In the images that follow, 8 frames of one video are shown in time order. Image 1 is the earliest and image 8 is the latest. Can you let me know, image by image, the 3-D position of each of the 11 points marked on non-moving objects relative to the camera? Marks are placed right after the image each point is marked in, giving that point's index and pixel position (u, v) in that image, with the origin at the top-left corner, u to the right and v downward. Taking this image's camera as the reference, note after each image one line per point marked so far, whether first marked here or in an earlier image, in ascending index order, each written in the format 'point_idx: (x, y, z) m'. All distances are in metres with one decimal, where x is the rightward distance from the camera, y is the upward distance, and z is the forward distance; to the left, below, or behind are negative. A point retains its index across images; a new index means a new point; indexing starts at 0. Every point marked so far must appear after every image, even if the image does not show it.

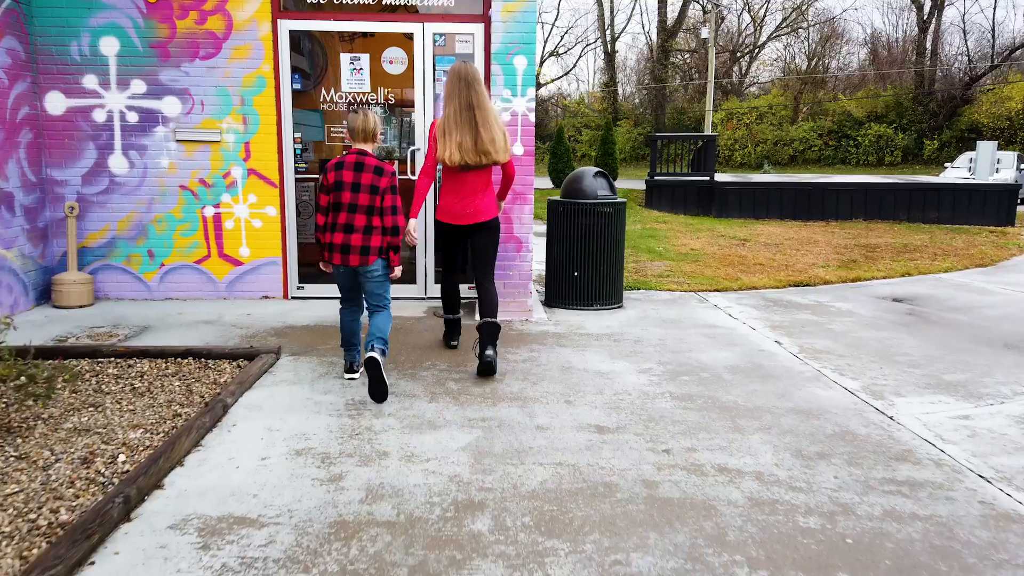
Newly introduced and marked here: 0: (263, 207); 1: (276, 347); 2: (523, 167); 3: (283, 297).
0: (-2.1, +0.7, +6.5) m
1: (-1.5, -0.4, +4.8) m
2: (+0.1, +0.9, +5.9) m
3: (-2.0, -0.1, +6.7) m
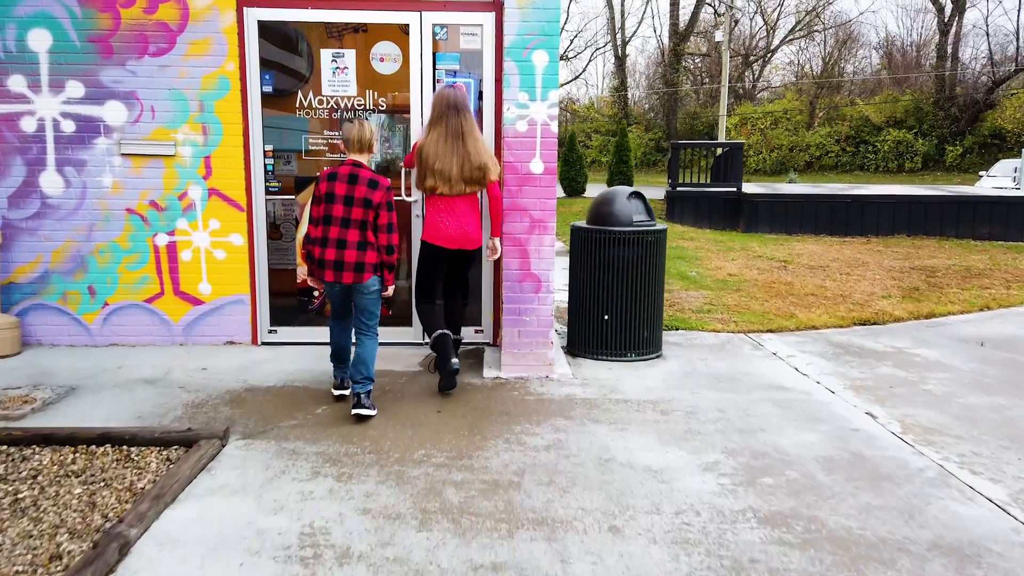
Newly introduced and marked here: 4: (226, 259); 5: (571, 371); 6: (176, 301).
0: (-2.0, +0.4, +5.4) m
1: (-1.4, -0.7, +3.6) m
2: (+0.2, +0.6, +4.8) m
3: (-1.9, -0.4, +5.5) m
4: (-2.0, +0.2, +5.4) m
5: (+0.4, -0.5, +5.0) m
6: (-2.4, -0.1, +5.4) m
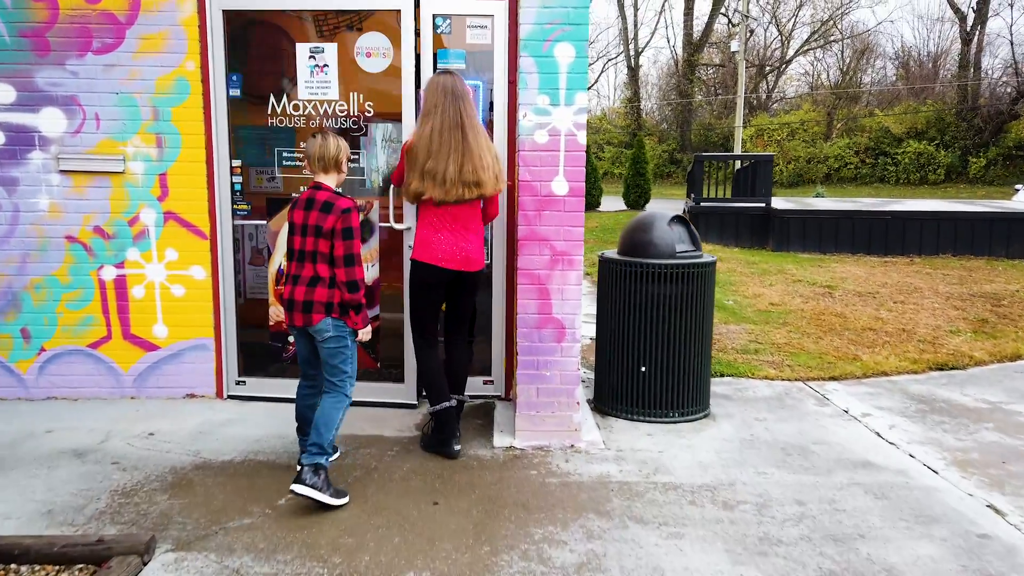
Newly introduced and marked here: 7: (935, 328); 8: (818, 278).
0: (-1.9, +0.1, +4.5) m
1: (-1.3, -0.9, +2.7) m
2: (+0.3, +0.4, +3.8) m
3: (-1.8, -0.7, +4.6) m
4: (-1.9, 0.0, +4.5) m
5: (+0.5, -0.8, +4.0) m
6: (-2.3, -0.3, +4.5) m
7: (+3.8, -0.4, +6.8) m
8: (+3.8, +0.1, +9.4) m
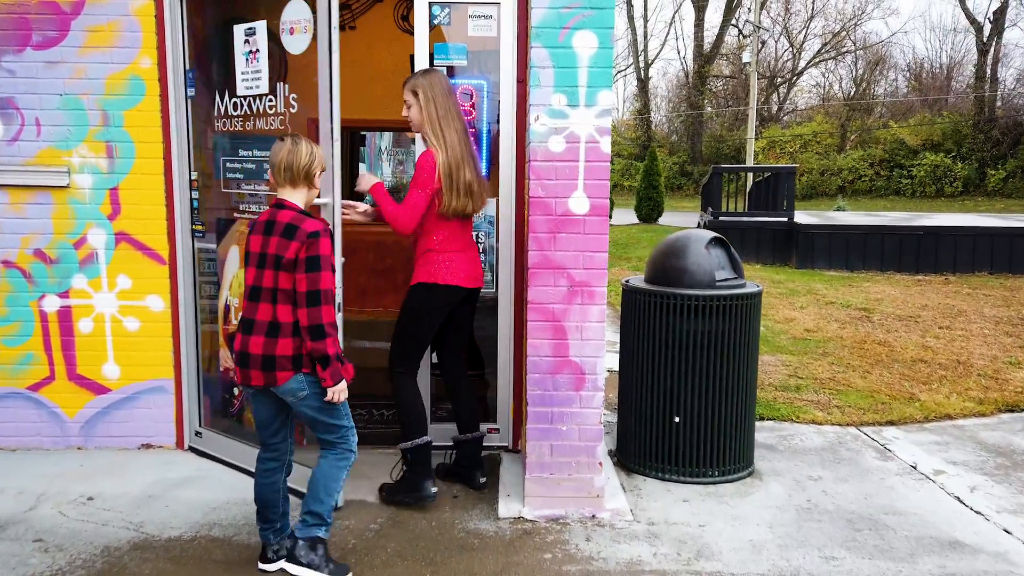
0: (-1.9, 0.0, +3.9) m
1: (-1.3, -1.0, +2.1) m
2: (+0.3, +0.2, +3.2) m
3: (-1.8, -0.8, +4.0) m
4: (-1.9, -0.2, +3.9) m
5: (+0.5, -1.0, +3.4) m
6: (-2.3, -0.5, +3.9) m
7: (+3.9, -0.6, +6.1) m
8: (+3.9, -0.1, +8.7) m
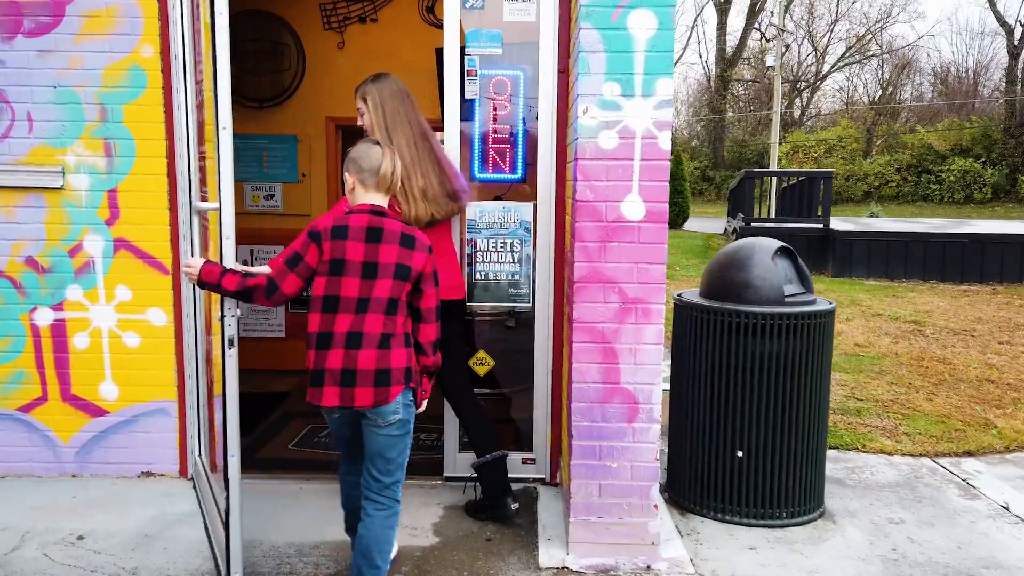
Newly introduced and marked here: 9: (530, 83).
0: (-1.7, -0.1, +3.5) m
1: (-1.2, -1.1, +1.7) m
2: (+0.5, +0.2, +2.8) m
3: (-1.6, -0.9, +3.6) m
4: (-1.7, -0.3, +3.5) m
5: (+0.7, -1.0, +2.9) m
6: (-2.1, -0.6, +3.5) m
7: (+4.1, -0.7, +5.6) m
8: (+4.2, -0.3, +8.2) m
9: (+0.1, +0.9, +3.4) m
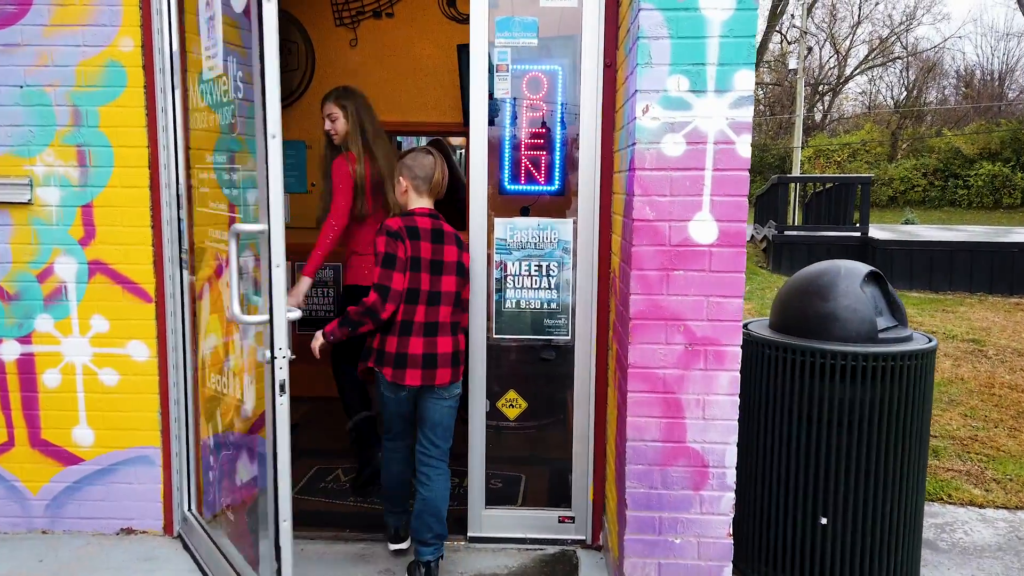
0: (-1.6, -0.2, +3.0) m
1: (-1.1, -1.2, +1.2) m
2: (+0.6, 0.0, +2.3) m
3: (-1.4, -1.0, +3.1) m
4: (-1.6, -0.4, +3.0) m
5: (+0.8, -1.1, +2.4) m
6: (-1.9, -0.7, +3.1) m
7: (+4.3, -0.8, +5.0) m
8: (+4.4, -0.4, +7.6) m
9: (+0.2, +0.8, +2.9) m
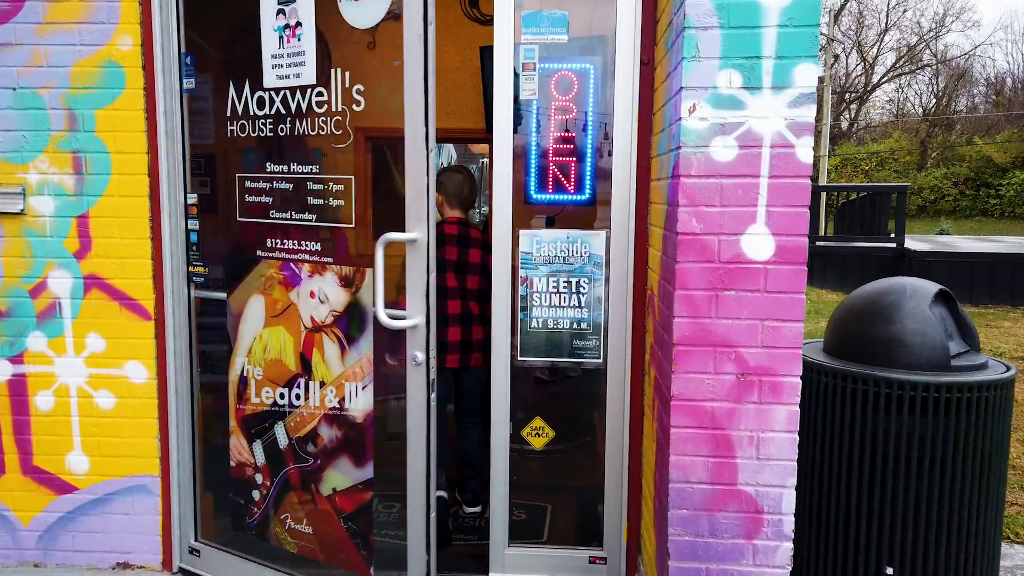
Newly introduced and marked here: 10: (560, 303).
0: (-1.5, -0.3, +2.8) m
1: (-1.0, -1.2, +1.0) m
2: (+0.7, 0.0, +2.0) m
3: (-1.3, -1.1, +2.9) m
4: (-1.5, -0.4, +2.8) m
5: (+0.9, -1.2, +2.1) m
6: (-1.8, -0.7, +2.9) m
7: (+4.4, -0.9, +4.6) m
8: (+4.6, -0.5, +7.2) m
9: (+0.3, +0.7, +2.7) m
10: (+0.2, -0.1, +2.8) m
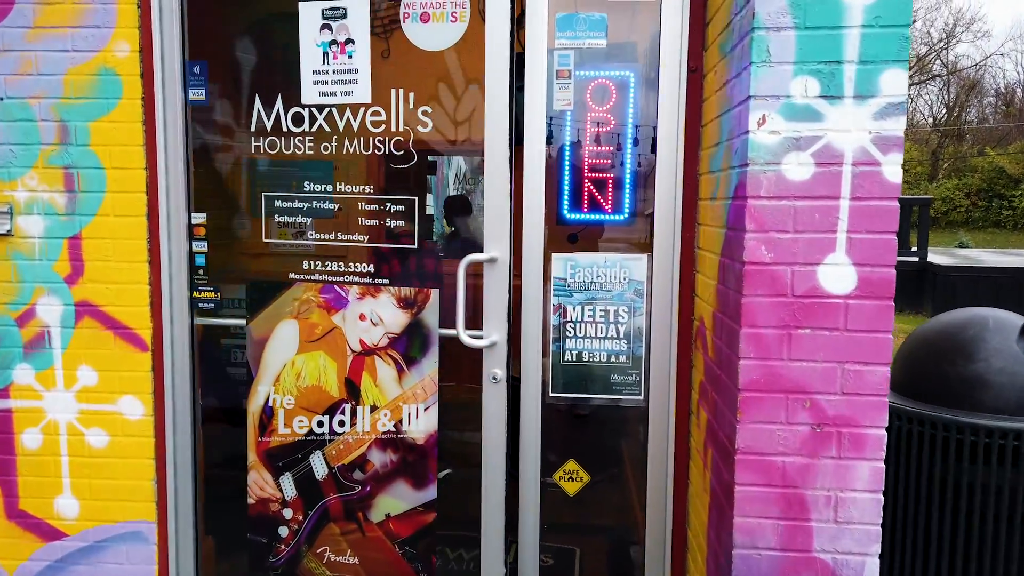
0: (-1.4, -0.4, +2.6) m
1: (-0.9, -1.3, +0.7) m
2: (+0.8, -0.1, +1.7) m
3: (-1.2, -1.2, +2.6) m
4: (-1.4, -0.5, +2.6) m
5: (+1.0, -1.3, +1.9) m
6: (-1.7, -0.8, +2.6) m
7: (+4.5, -1.0, +4.3) m
8: (+4.8, -0.7, +6.9) m
9: (+0.4, +0.6, +2.4) m
10: (+0.3, -0.1, +2.5) m
